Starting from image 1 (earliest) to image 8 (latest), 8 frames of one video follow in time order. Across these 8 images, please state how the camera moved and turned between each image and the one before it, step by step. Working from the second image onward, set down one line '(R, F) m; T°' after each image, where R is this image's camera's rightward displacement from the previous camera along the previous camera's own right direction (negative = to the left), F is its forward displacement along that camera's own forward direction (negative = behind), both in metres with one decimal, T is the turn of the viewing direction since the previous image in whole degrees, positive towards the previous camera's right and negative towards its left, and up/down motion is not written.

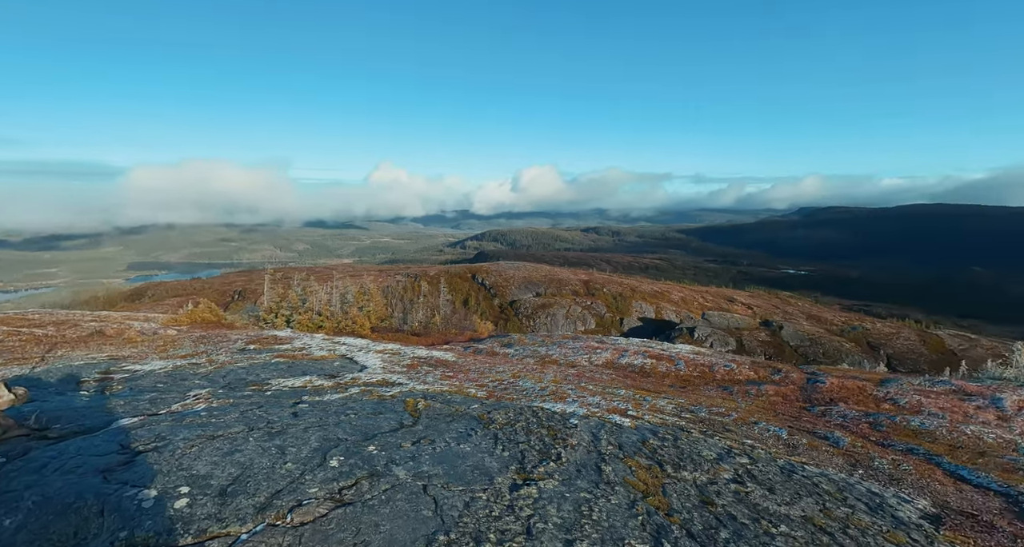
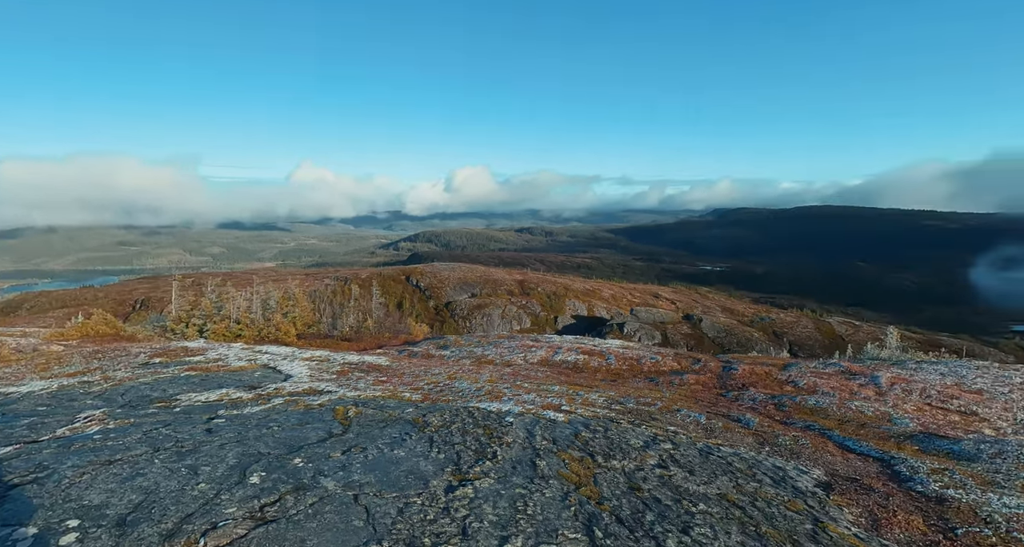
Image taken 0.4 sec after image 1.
(+0.1, +0.1) m; +8°
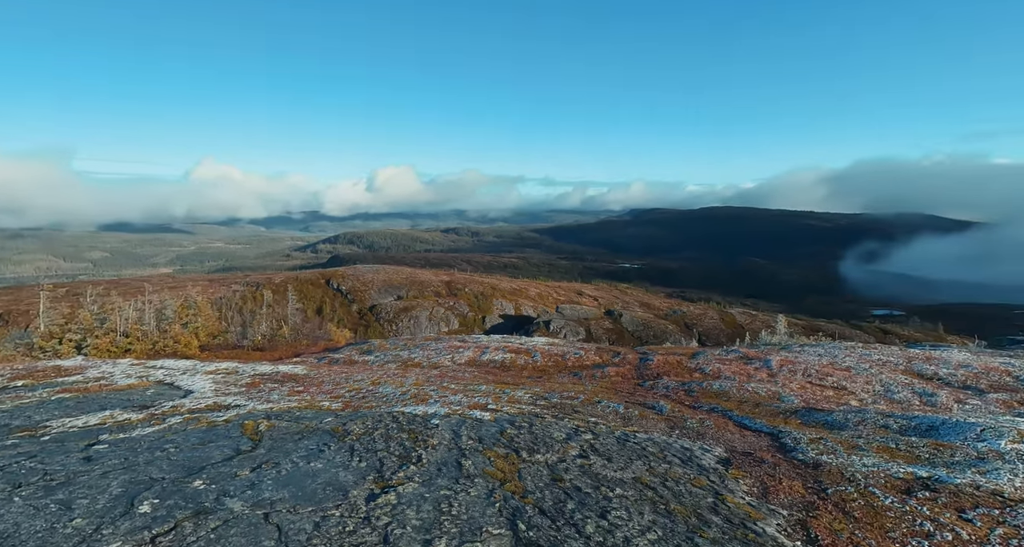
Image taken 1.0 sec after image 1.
(+0.3, 0.0) m; +9°
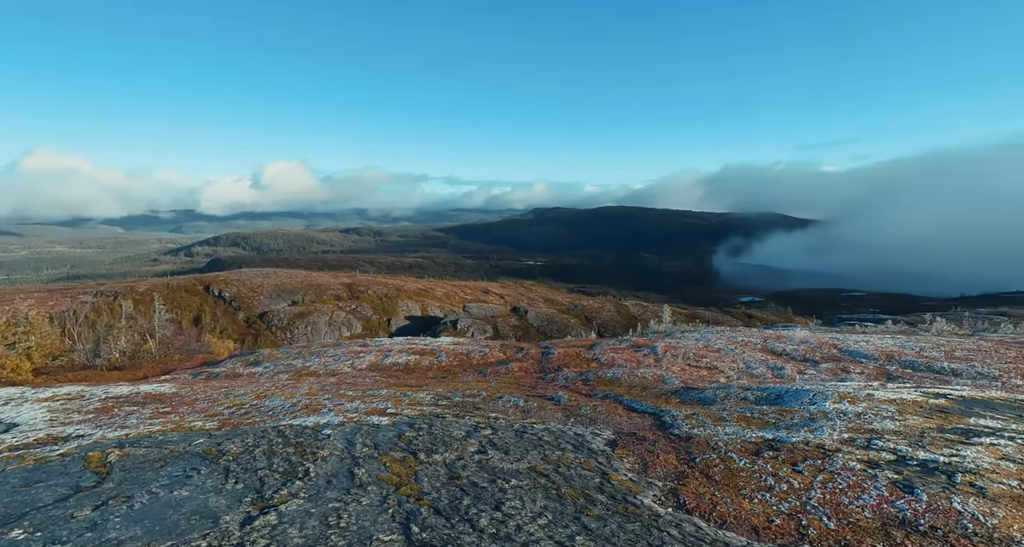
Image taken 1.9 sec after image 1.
(+0.9, -0.2) m; +12°
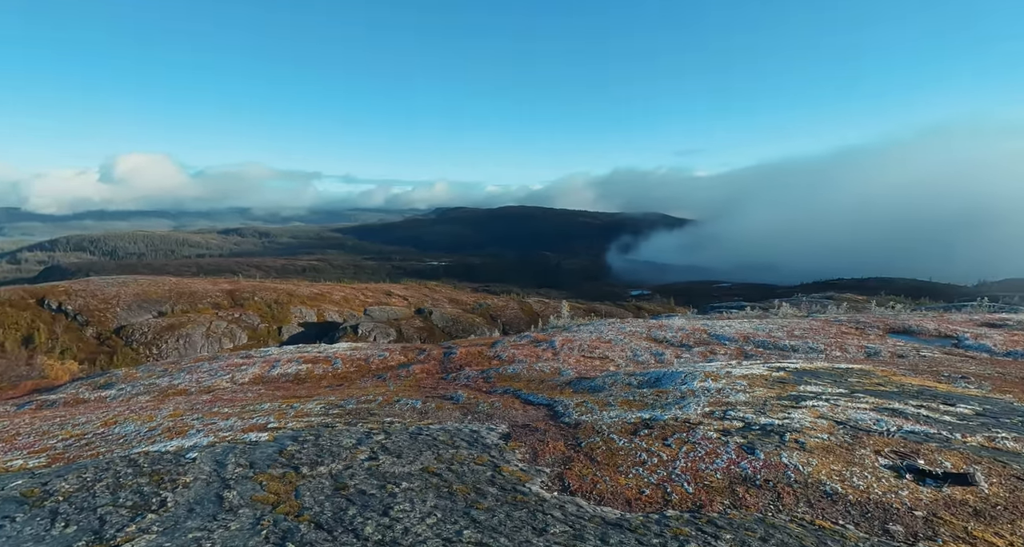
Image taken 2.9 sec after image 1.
(+0.5, -0.3) m; +12°
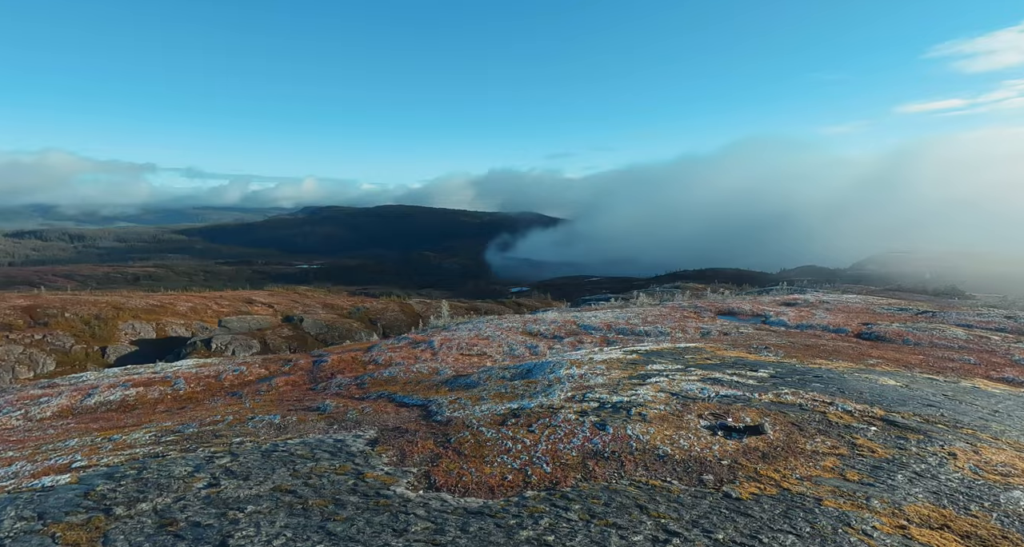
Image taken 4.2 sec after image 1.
(+0.6, -0.4) m; +14°
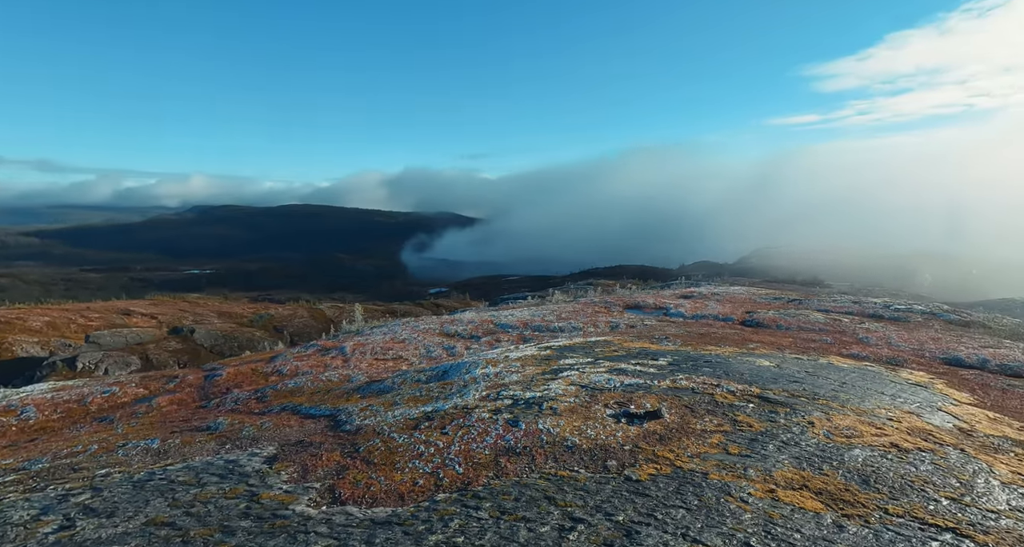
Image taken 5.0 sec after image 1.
(+0.3, 0.0) m; +9°
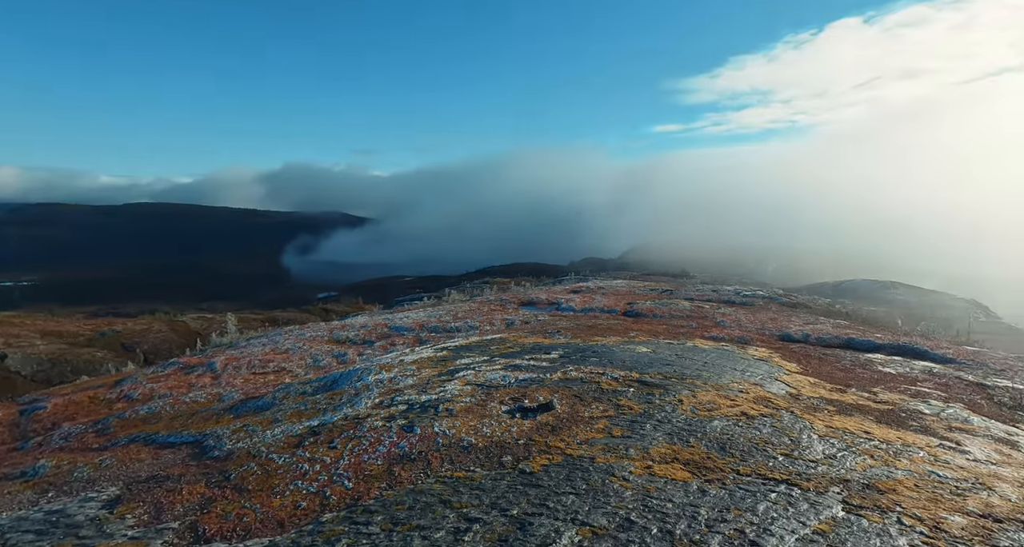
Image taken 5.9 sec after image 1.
(+0.2, +0.6) m; +12°
